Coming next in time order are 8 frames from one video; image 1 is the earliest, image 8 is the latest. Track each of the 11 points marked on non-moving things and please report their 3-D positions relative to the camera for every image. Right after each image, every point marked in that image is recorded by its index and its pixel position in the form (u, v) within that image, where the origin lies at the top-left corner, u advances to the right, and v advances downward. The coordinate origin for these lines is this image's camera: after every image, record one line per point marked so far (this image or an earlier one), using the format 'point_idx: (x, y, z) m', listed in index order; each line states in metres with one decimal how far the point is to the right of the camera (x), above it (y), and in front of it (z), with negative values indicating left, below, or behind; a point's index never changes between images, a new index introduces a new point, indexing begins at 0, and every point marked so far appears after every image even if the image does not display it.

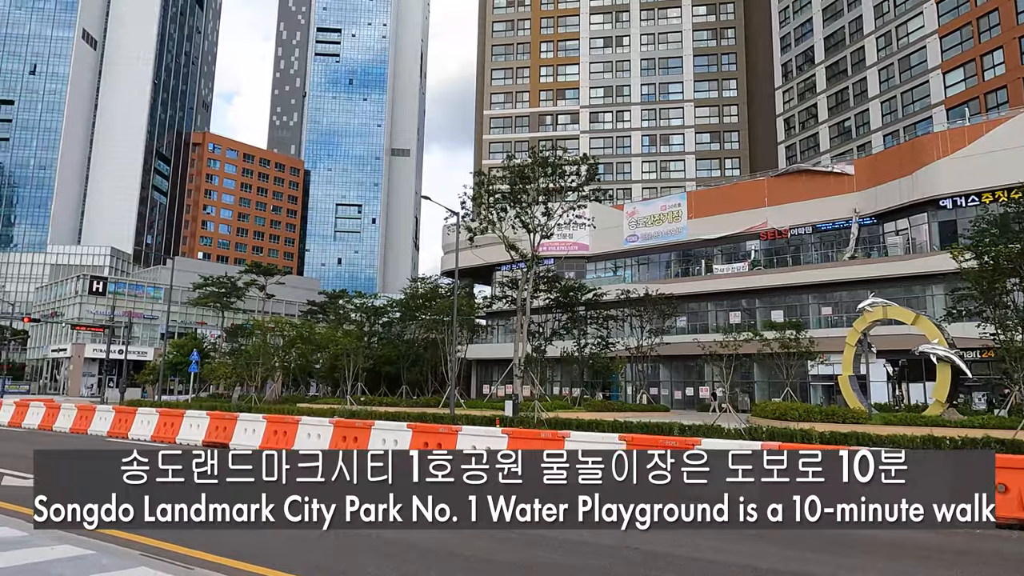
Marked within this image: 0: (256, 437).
0: (-6.6, -3.9, +17.5) m
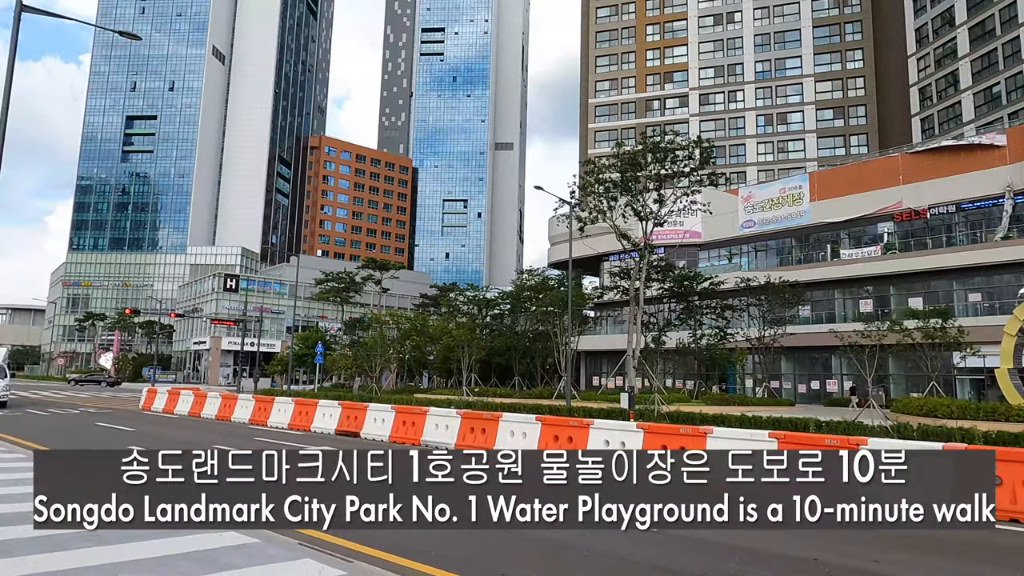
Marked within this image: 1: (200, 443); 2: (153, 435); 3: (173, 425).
0: (-3.3, -3.8, +17.9) m
1: (-7.5, -3.7, +15.8) m
2: (-8.9, -3.8, +17.0) m
3: (-10.1, -4.2, +20.0) m
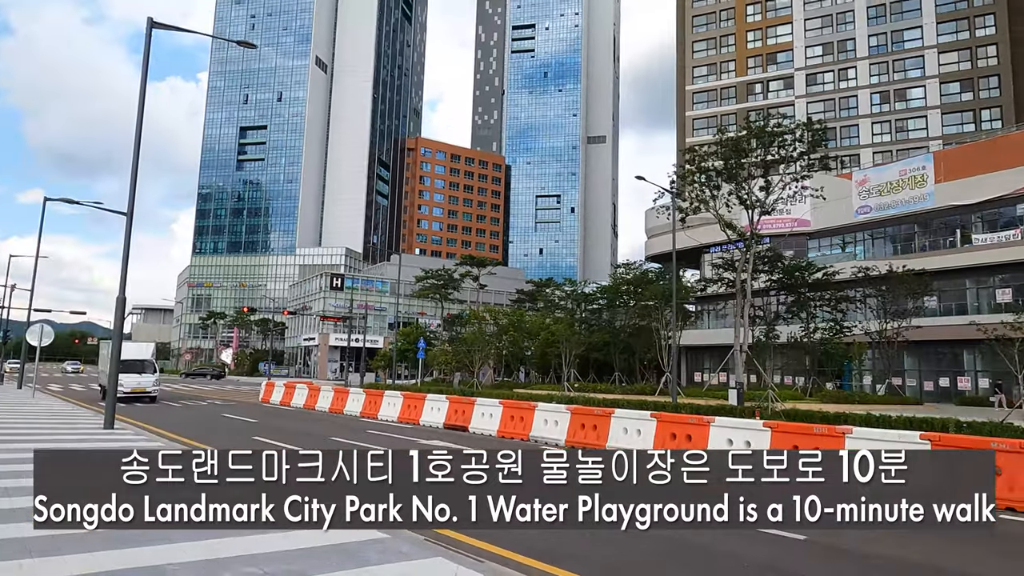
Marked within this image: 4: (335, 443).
0: (-0.4, -3.6, +17.9) m
1: (-4.8, -3.6, +16.3) m
2: (-6.1, -3.7, +17.8) m
3: (-6.8, -4.1, +20.9) m
4: (-4.0, -3.5, +15.0) m
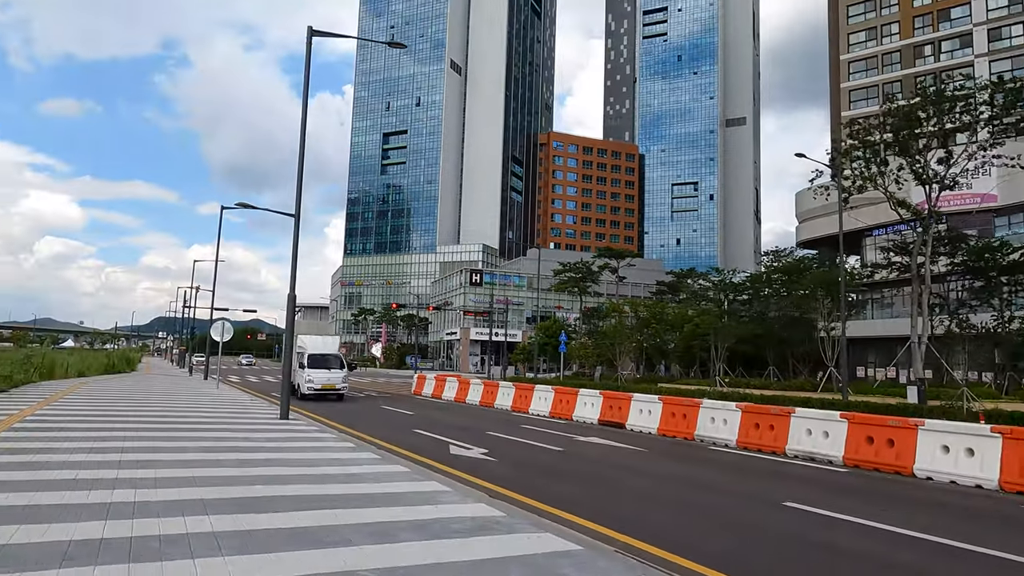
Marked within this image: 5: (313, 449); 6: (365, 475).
0: (+3.6, -3.4, +17.0) m
1: (-1.0, -3.4, +16.4) m
2: (-2.0, -3.6, +18.1) m
3: (-2.0, -3.9, +21.3) m
4: (-0.4, -3.4, +14.9) m
5: (-3.2, -2.6, +10.9) m
6: (-1.9, -2.4, +8.6) m
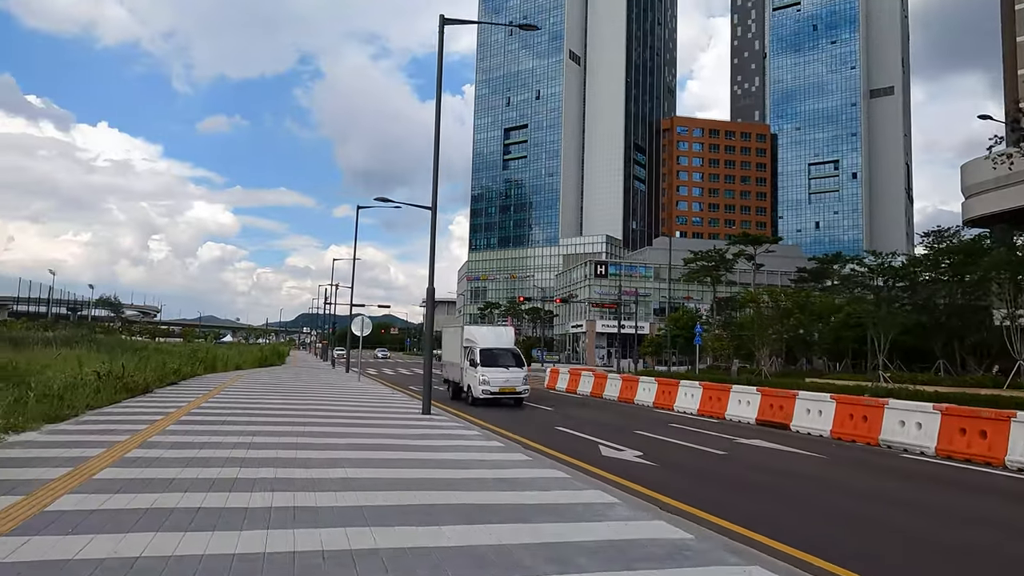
0: (+7.1, -3.0, +15.3) m
1: (+2.4, -3.2, +15.5) m
2: (+1.8, -3.3, +17.3) m
3: (+2.3, -3.7, +20.5) m
4: (+2.7, -3.1, +13.9) m
5: (-0.8, -2.5, +10.5) m
6: (+0.1, -2.3, +8.0) m
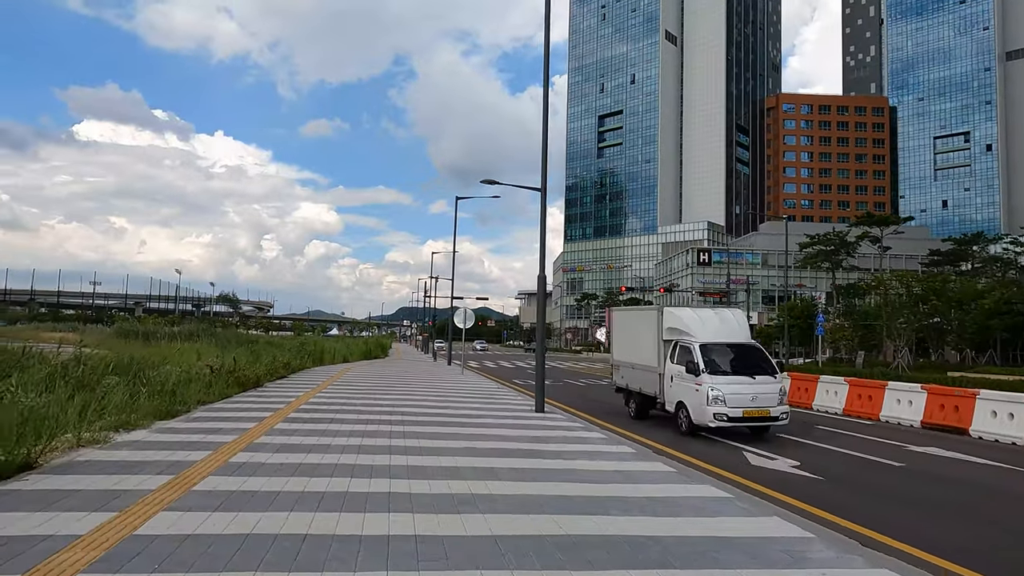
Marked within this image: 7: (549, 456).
0: (+9.5, -2.6, +12.9) m
1: (+5.0, -2.9, +13.7) m
2: (+4.6, -3.0, +15.7) m
3: (+5.5, -3.3, +18.7) m
4: (+5.0, -2.8, +12.1) m
5: (+1.1, -2.3, +9.3) m
6: (+1.6, -2.1, +6.6) m
7: (+0.5, -2.3, +9.0) m
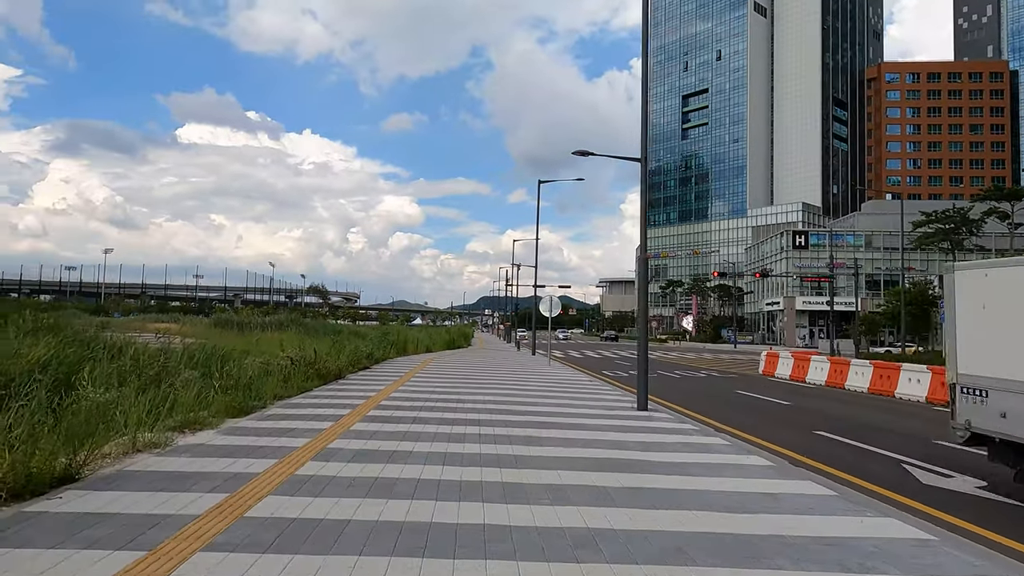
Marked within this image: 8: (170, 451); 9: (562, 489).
0: (+11.2, -2.2, +10.3) m
1: (+6.8, -2.5, +11.7) m
2: (+6.6, -2.6, +13.6) m
3: (+7.9, -2.8, +16.5) m
4: (+6.6, -2.5, +10.1) m
5: (+2.4, -2.1, +7.7) m
6: (+2.6, -1.9, +5.0) m
7: (+1.8, -2.0, +7.5) m
8: (-3.6, -1.7, +7.0) m
9: (+0.4, -1.9, +6.2) m
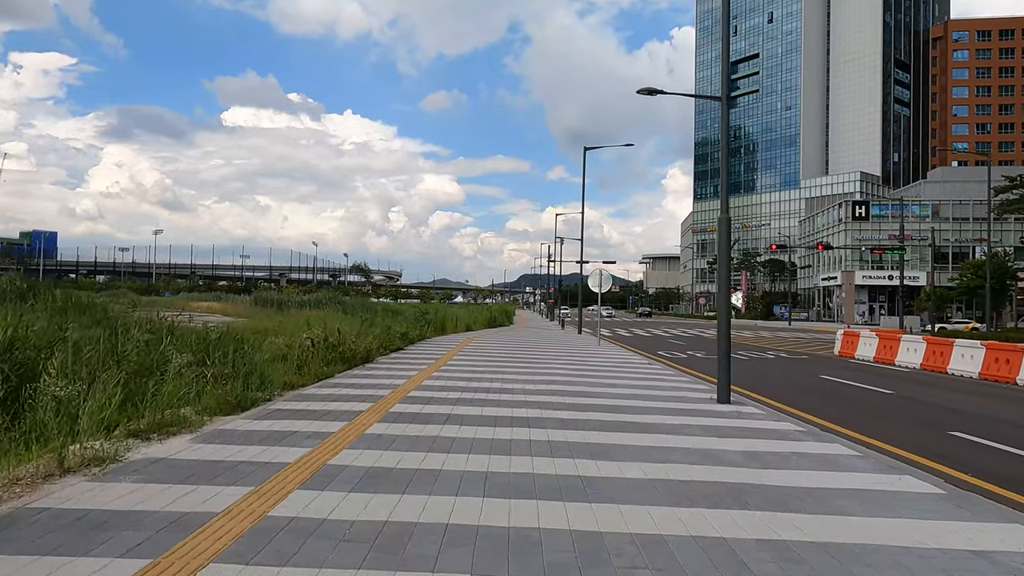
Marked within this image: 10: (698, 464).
0: (+11.9, -1.7, +7.6) m
1: (+7.5, -2.0, +9.2) m
2: (+7.5, -2.0, +11.2) m
3: (+9.0, -2.1, +14.0) m
4: (+7.3, -2.0, +7.7) m
5: (+2.9, -1.7, +5.5) m
6: (+3.0, -1.6, +2.8) m
7: (+2.3, -1.7, +5.4) m
8: (-3.1, -1.4, +5.2) m
9: (+0.9, -1.6, +4.1) m
10: (+1.8, -1.7, +6.5) m
